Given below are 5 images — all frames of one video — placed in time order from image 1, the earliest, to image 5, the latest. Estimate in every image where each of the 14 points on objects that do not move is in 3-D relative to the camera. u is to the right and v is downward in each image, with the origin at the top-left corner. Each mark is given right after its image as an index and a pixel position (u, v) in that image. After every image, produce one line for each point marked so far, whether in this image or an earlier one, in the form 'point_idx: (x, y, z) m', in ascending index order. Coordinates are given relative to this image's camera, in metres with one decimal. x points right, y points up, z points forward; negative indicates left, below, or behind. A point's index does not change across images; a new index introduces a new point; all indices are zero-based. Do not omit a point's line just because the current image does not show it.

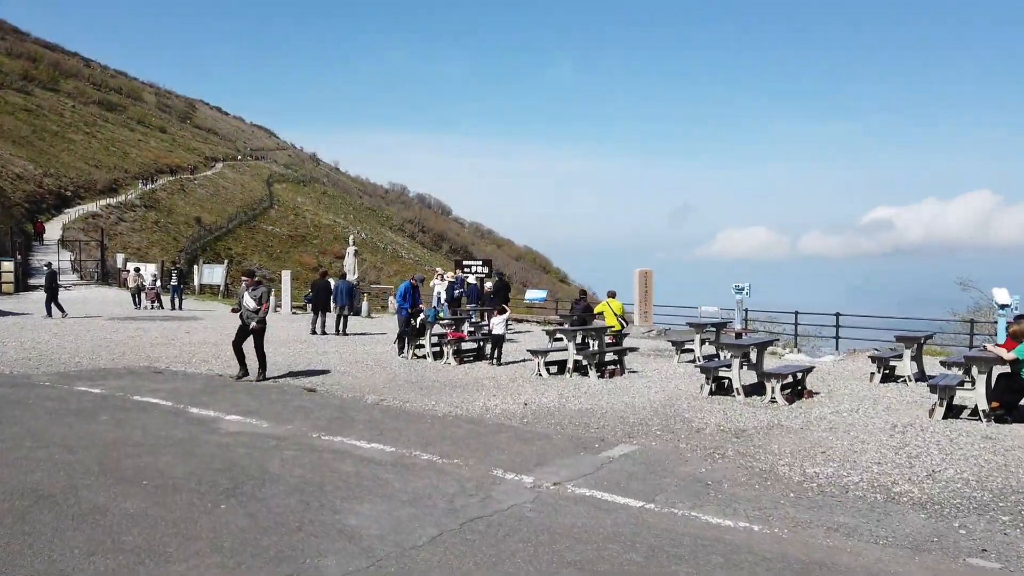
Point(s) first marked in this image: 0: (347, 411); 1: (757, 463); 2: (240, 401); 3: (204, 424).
0: (-2.2, -1.6, +10.0) m
1: (+2.5, -1.8, +7.6) m
2: (-3.8, -1.6, +10.5) m
3: (-3.7, -1.6, +8.9) m
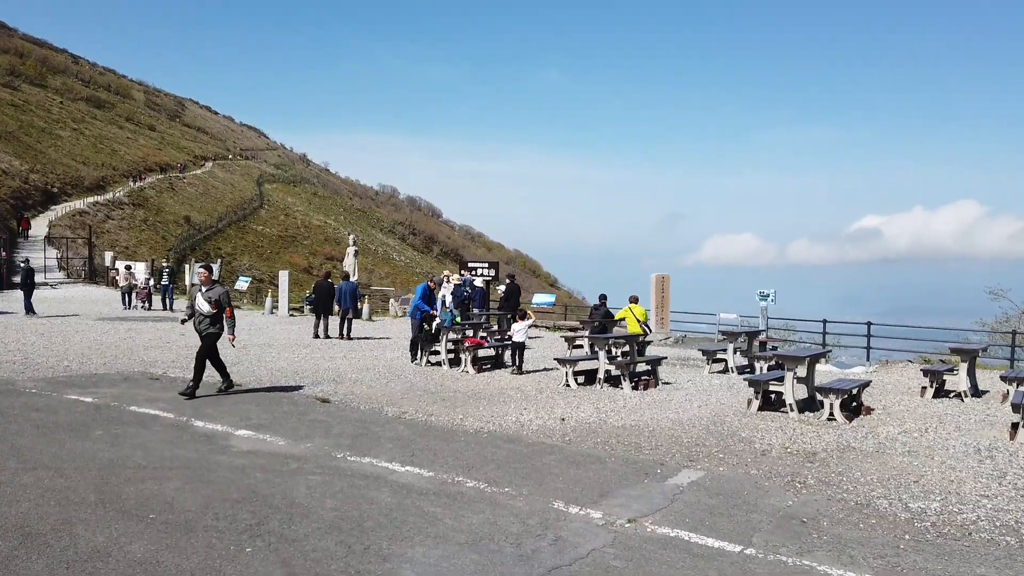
0: (-1.7, -1.7, +9.1) m
1: (+3.0, -1.8, +6.7) m
2: (-3.3, -1.6, +9.5) m
3: (-3.2, -1.6, +7.9) m
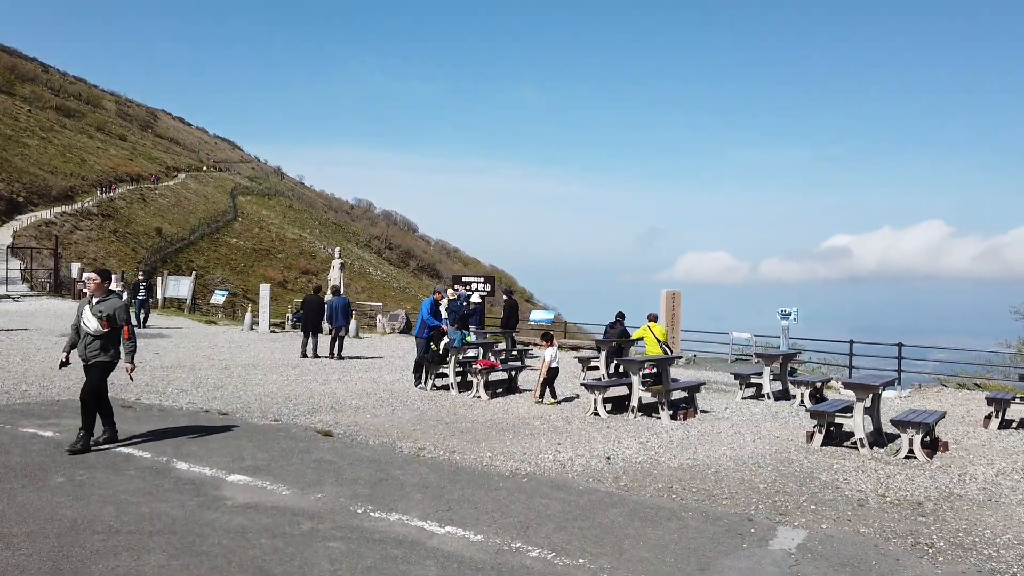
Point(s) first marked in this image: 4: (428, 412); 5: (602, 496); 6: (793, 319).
0: (-1.3, -1.8, +7.6) m
1: (+3.5, -2.0, +5.4) m
2: (-2.9, -1.8, +8.0) m
3: (-2.7, -1.8, +6.5) m
4: (-1.3, -1.9, +11.3) m
5: (+0.8, -1.9, +6.9) m
6: (+6.6, -0.7, +17.6) m
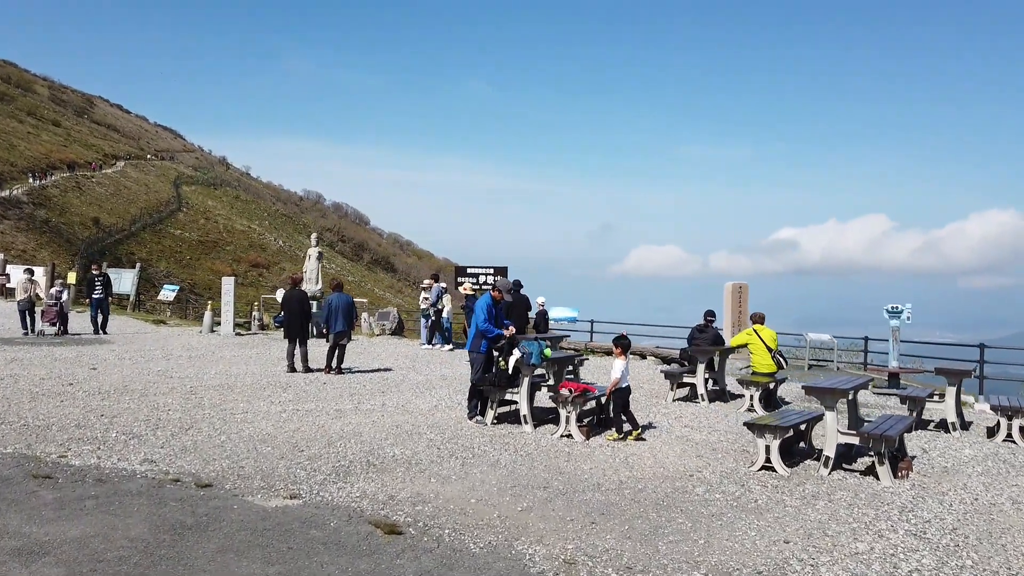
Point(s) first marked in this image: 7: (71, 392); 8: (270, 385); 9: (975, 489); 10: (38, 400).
0: (+0.3, -1.8, +3.9) m
1: (+5.2, -2.0, +2.0) m
2: (-1.4, -1.7, +4.2) m
3: (-1.1, -1.8, +2.6) m
4: (+0.1, -1.8, +7.5) m
5: (+2.4, -1.9, +3.2) m
6: (+7.5, -0.6, +14.3) m
7: (-6.2, -1.5, +10.6) m
8: (-3.9, -1.5, +12.0) m
9: (+4.3, -1.9, +7.0) m
10: (-6.3, -1.5, +9.9) m
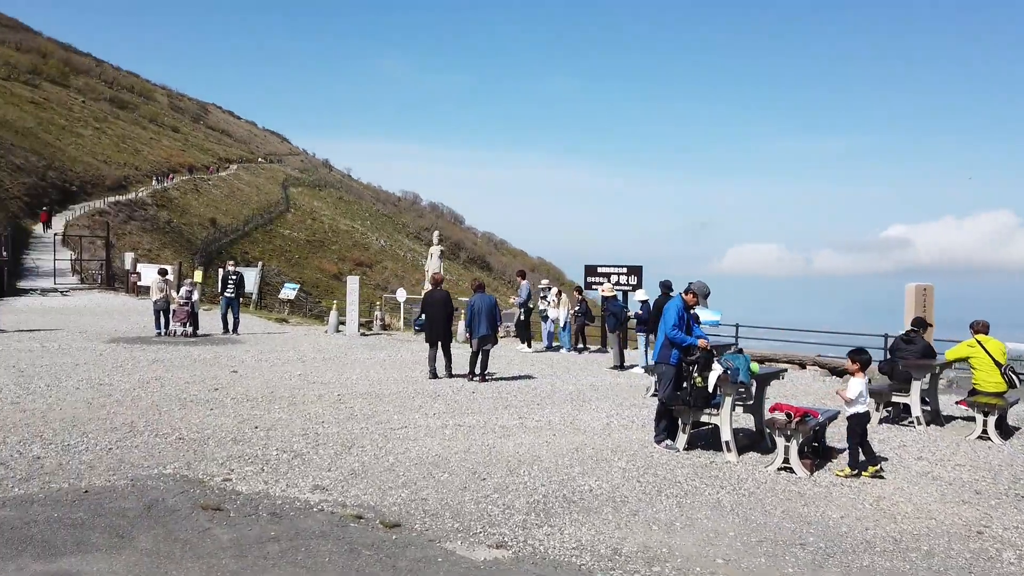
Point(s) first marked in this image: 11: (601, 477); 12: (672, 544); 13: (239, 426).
0: (+1.7, -1.8, +2.5) m
1: (+6.4, -2.0, 0.0) m
2: (+0.1, -1.8, +3.0) m
3: (+0.2, -1.8, +1.4) m
4: (+1.9, -1.8, +6.1) m
5: (+3.8, -1.9, +1.6) m
6: (+10.2, -0.6, +12.0) m
7: (-3.9, -1.5, +10.0) m
8: (-1.4, -1.6, +11.1) m
9: (+6.1, -1.9, +5.1) m
10: (-4.0, -1.5, +9.3) m
11: (+0.8, -1.8, +7.0) m
12: (+1.1, -1.8, +5.4) m
13: (-3.1, -1.5, +8.4) m
